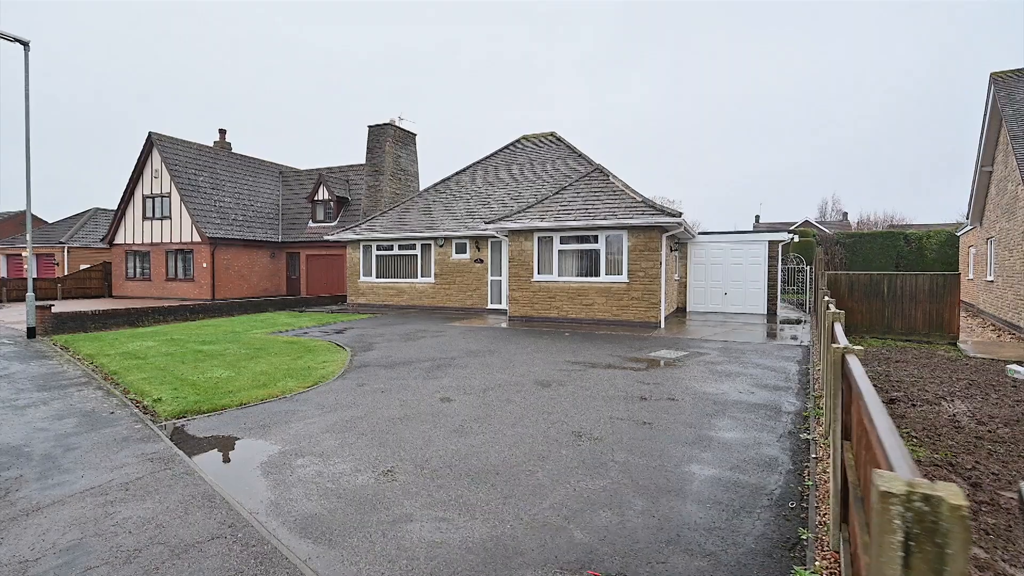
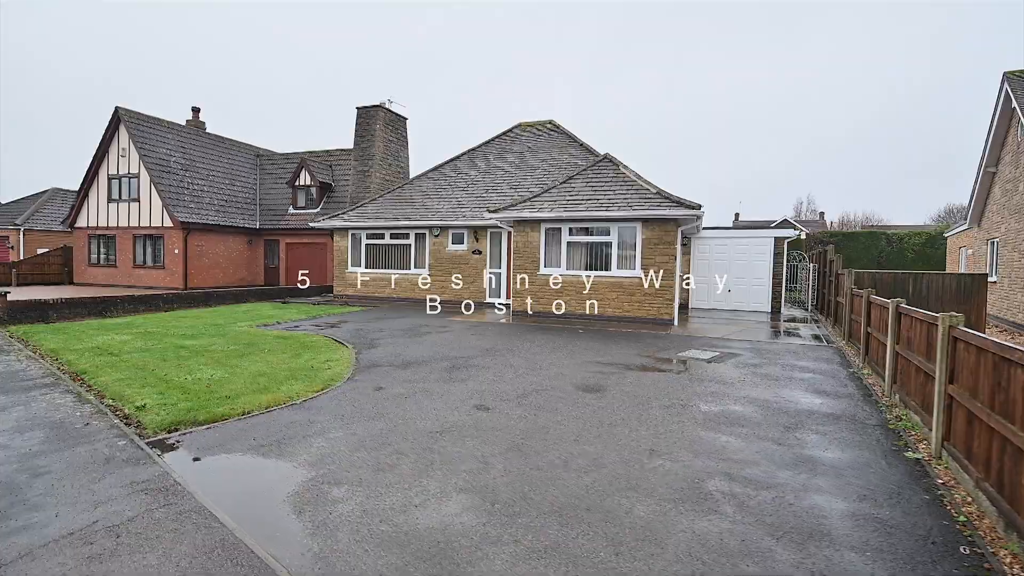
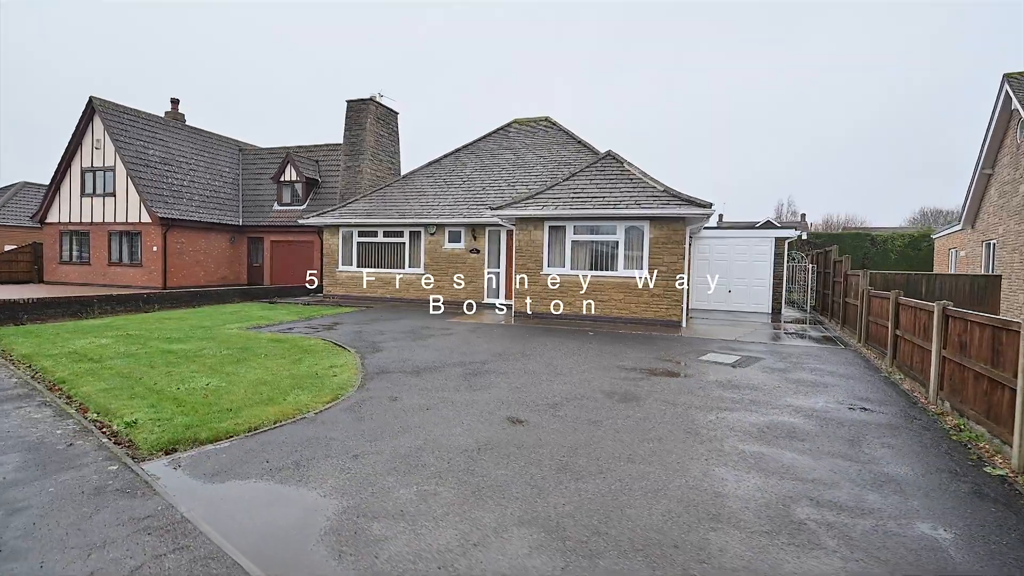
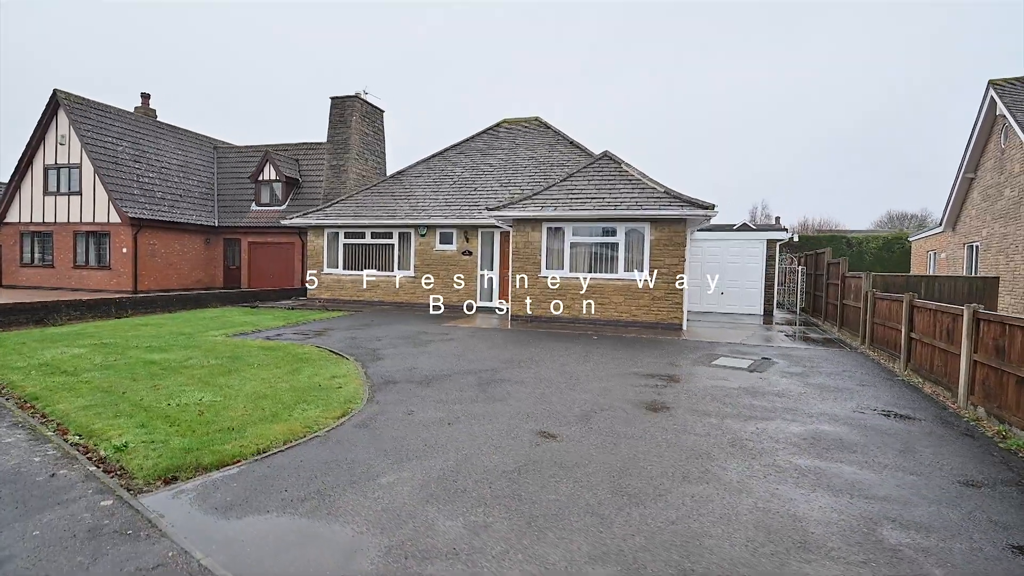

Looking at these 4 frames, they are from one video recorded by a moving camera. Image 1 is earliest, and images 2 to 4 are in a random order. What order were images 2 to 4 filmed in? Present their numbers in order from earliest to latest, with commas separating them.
2, 3, 4
